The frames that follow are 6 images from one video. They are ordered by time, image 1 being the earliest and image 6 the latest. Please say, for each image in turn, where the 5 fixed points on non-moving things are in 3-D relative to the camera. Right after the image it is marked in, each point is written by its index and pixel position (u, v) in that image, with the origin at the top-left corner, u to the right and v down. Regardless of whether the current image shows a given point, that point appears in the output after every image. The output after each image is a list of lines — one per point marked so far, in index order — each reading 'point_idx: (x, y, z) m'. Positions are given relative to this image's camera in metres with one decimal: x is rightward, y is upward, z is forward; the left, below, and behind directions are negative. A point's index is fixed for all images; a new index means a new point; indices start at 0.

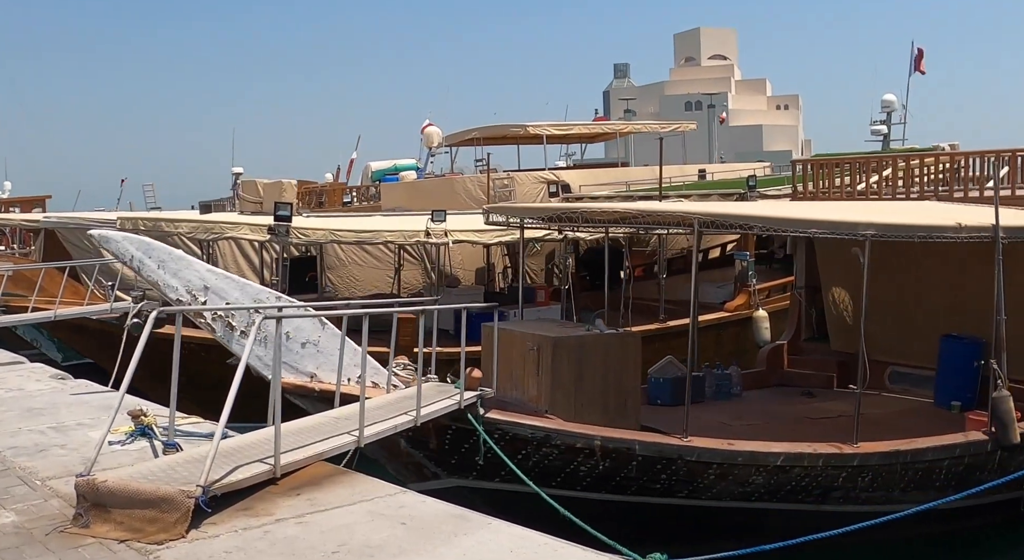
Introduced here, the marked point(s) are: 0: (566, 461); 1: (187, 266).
0: (+0.6, -2.1, +10.9) m
1: (-3.1, +0.1, +8.8) m
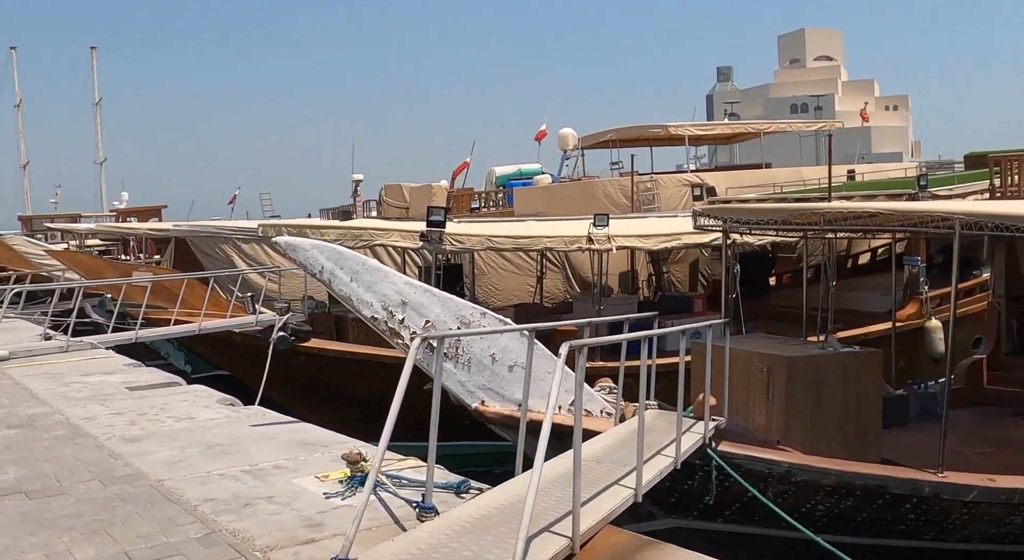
0: (+2.9, -2.2, +9.1) m
1: (-1.0, 0.0, +7.4) m
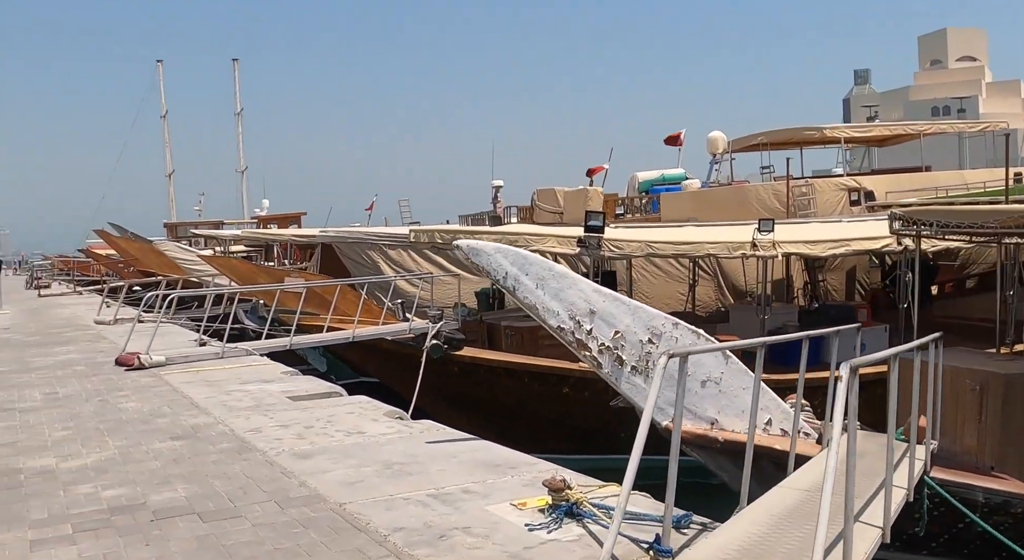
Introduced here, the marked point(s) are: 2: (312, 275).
0: (+4.5, -2.3, +7.8) m
1: (+0.4, 0.0, +6.6) m
2: (-2.7, +0.1, +12.3) m
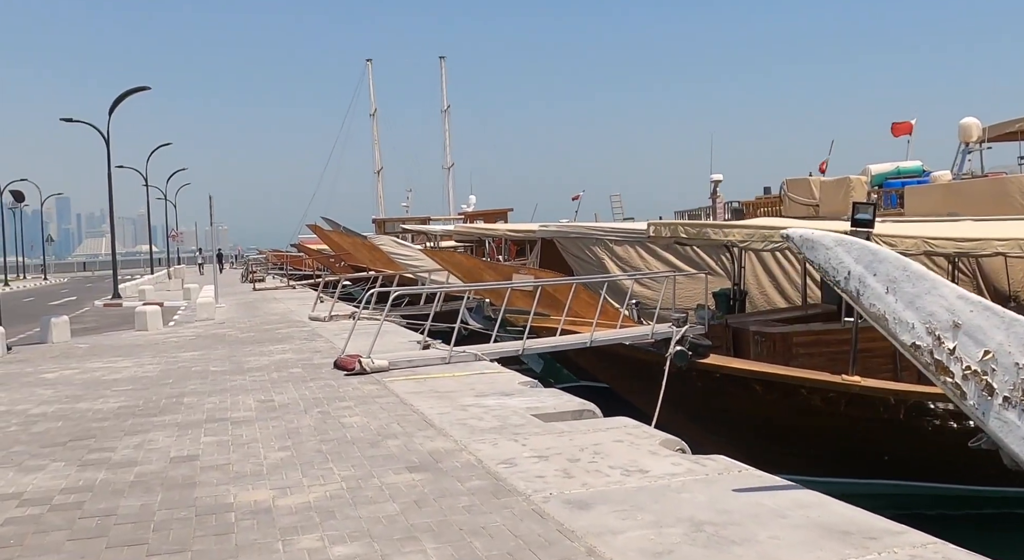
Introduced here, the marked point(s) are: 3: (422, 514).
0: (+6.4, -2.3, +5.1) m
1: (+2.2, 0.0, +4.8) m
2: (+0.3, +0.1, +11.0) m
3: (-0.4, -1.0, +4.0) m
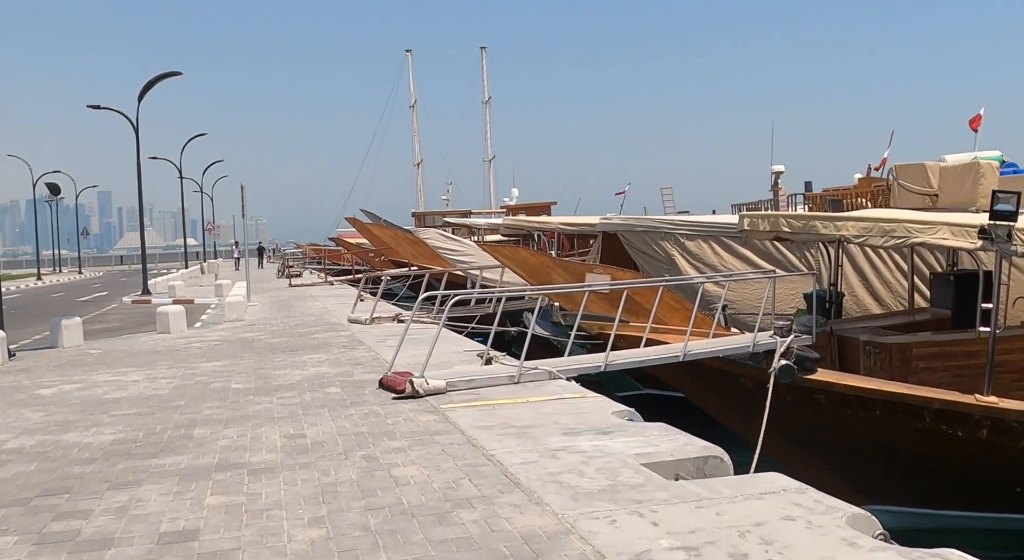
0: (+6.9, -2.4, +3.3) m
1: (+2.7, 0.0, +3.1) m
2: (+1.1, +0.1, +9.4) m
3: (+0.1, -1.1, +2.5) m
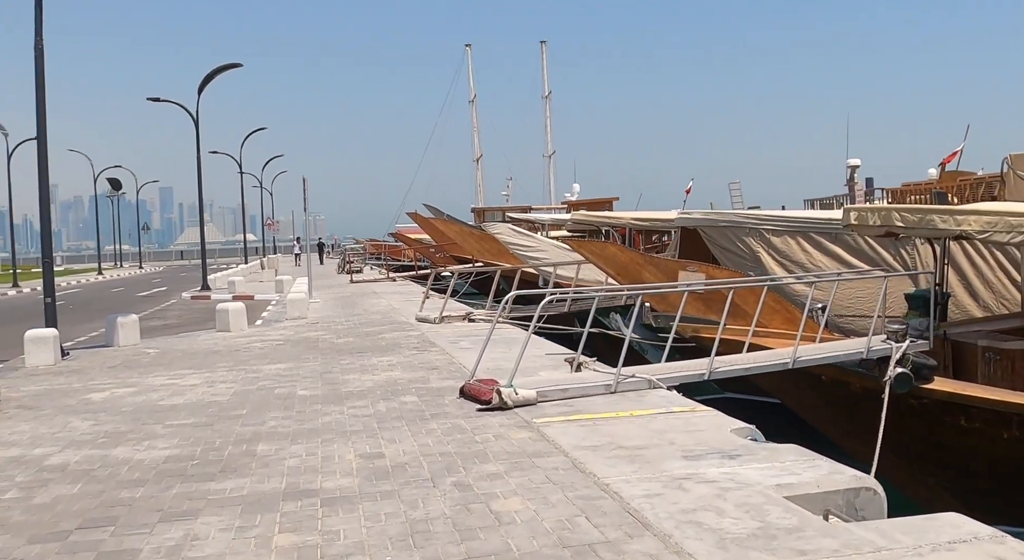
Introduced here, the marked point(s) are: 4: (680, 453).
0: (+7.4, -2.4, +2.1) m
1: (+3.1, 0.0, +2.2) m
2: (+1.9, +0.1, +8.6) m
3: (+0.5, -1.1, +1.7) m
4: (+0.9, -0.9, +4.7) m
